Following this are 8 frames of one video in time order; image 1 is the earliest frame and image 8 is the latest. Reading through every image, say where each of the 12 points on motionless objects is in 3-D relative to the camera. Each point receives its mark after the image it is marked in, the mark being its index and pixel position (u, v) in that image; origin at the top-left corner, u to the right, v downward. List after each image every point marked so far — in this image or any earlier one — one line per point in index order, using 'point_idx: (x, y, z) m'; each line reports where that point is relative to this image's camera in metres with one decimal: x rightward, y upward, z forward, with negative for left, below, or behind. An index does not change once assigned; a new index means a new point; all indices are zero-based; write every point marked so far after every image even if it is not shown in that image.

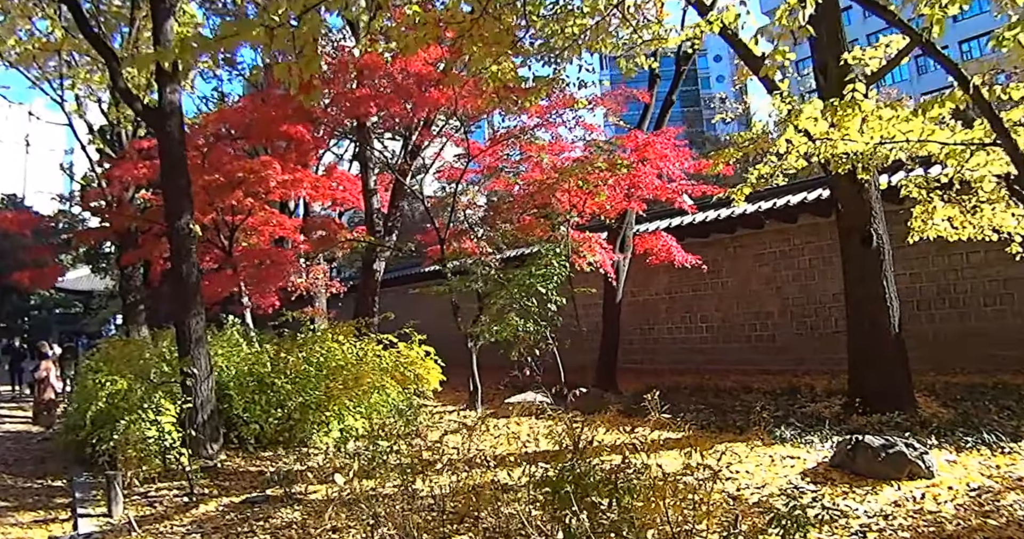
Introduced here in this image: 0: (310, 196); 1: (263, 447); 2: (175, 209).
0: (-2.4, +0.8, +9.5) m
1: (-1.9, -1.4, +6.2) m
2: (-2.4, +0.4, +5.9) m
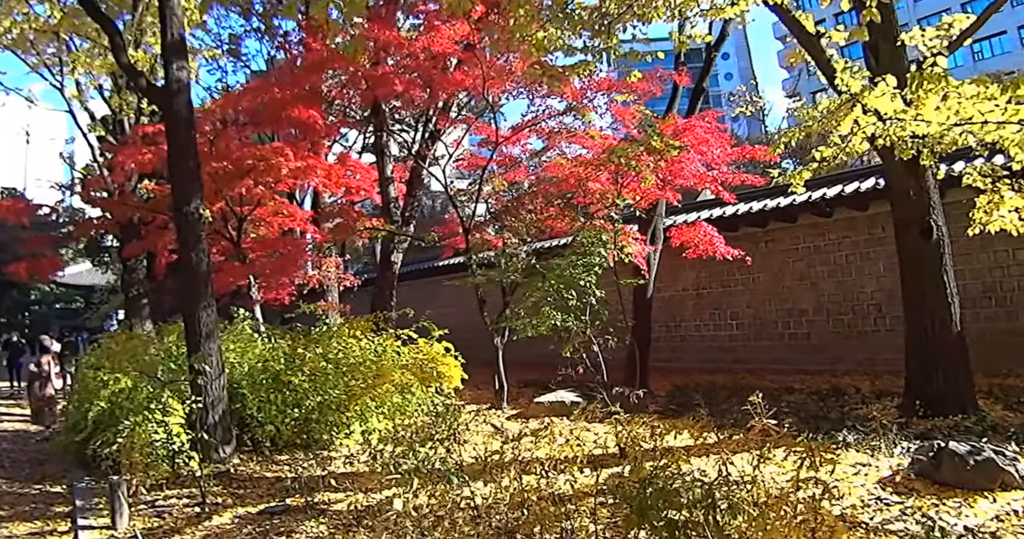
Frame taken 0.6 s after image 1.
0: (-2.1, +0.9, +9.1) m
1: (-1.6, -1.3, +5.7) m
2: (-2.2, +0.5, +5.4) m
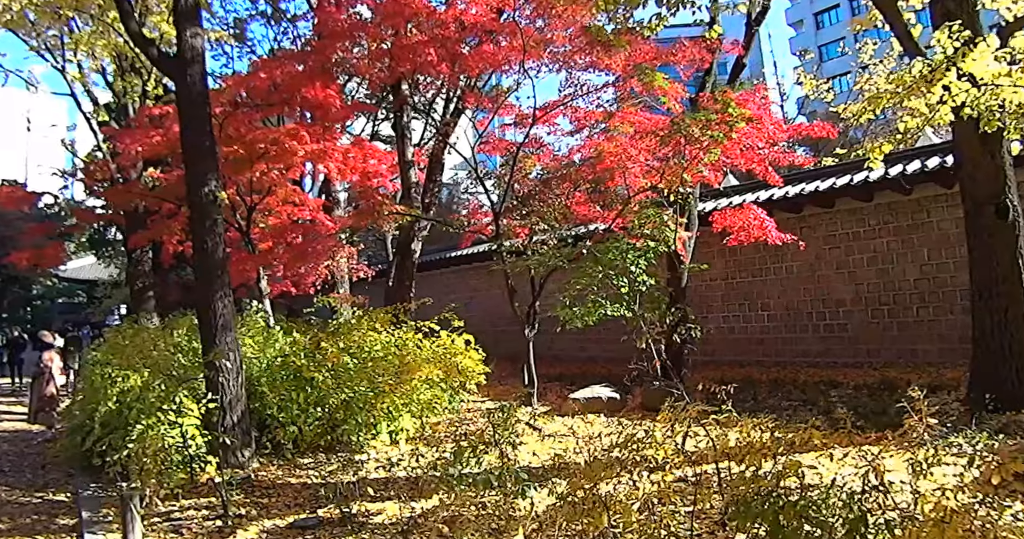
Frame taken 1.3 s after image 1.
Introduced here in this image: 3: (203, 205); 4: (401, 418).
0: (-1.8, +1.0, +8.6) m
1: (-1.3, -1.2, +5.3) m
2: (-1.9, +0.6, +4.9) m
3: (-1.8, +0.4, +4.9) m
4: (-0.7, -1.0, +5.5) m
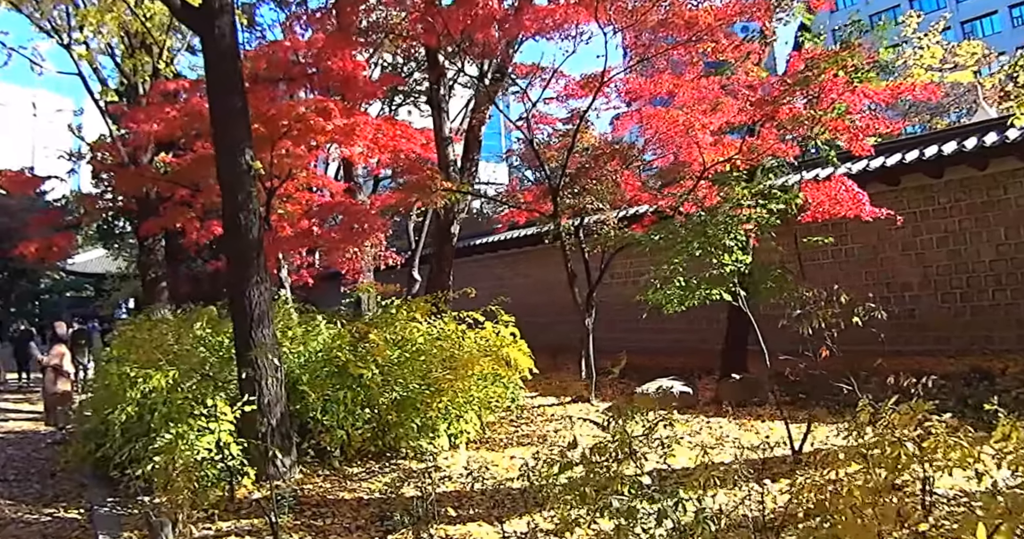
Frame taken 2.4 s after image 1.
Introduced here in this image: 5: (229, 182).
0: (-1.4, +1.2, +7.9) m
1: (-0.9, -1.1, +4.6) m
2: (-1.5, +0.7, +4.3) m
3: (-1.4, +0.5, +4.2) m
4: (-0.3, -0.9, +4.9) m
5: (-1.5, +0.5, +4.2) m
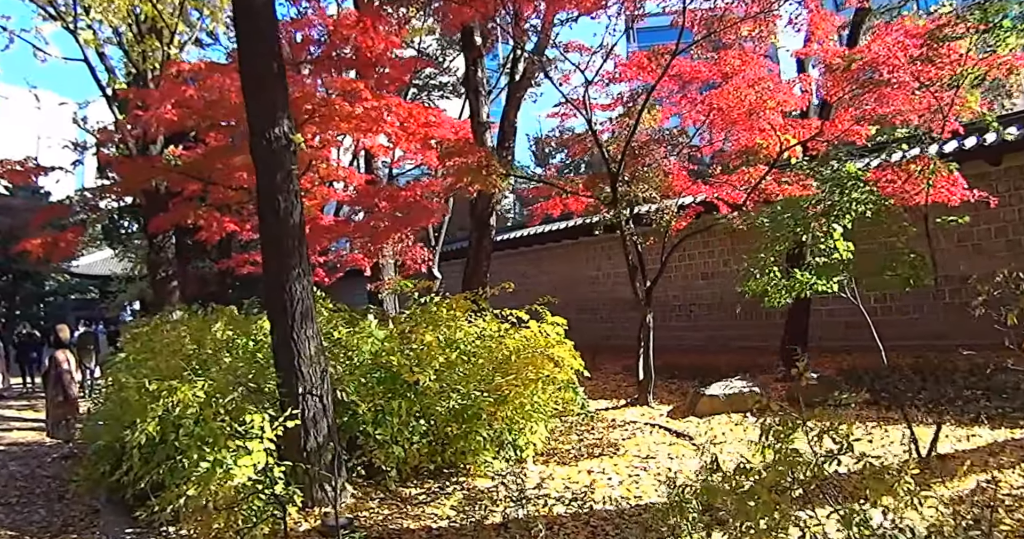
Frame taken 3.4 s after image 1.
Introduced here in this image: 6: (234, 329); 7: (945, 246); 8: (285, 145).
0: (-1.0, +1.2, +7.3) m
1: (-0.5, -1.0, +4.0) m
2: (-1.1, +0.7, +3.7) m
3: (-1.1, +0.5, +3.6) m
4: (+0.1, -0.8, +4.3) m
5: (-1.1, +0.5, +3.6) m
6: (-1.8, -0.4, +5.2) m
7: (+4.6, +0.3, +8.5) m
8: (-1.0, +0.6, +3.7) m
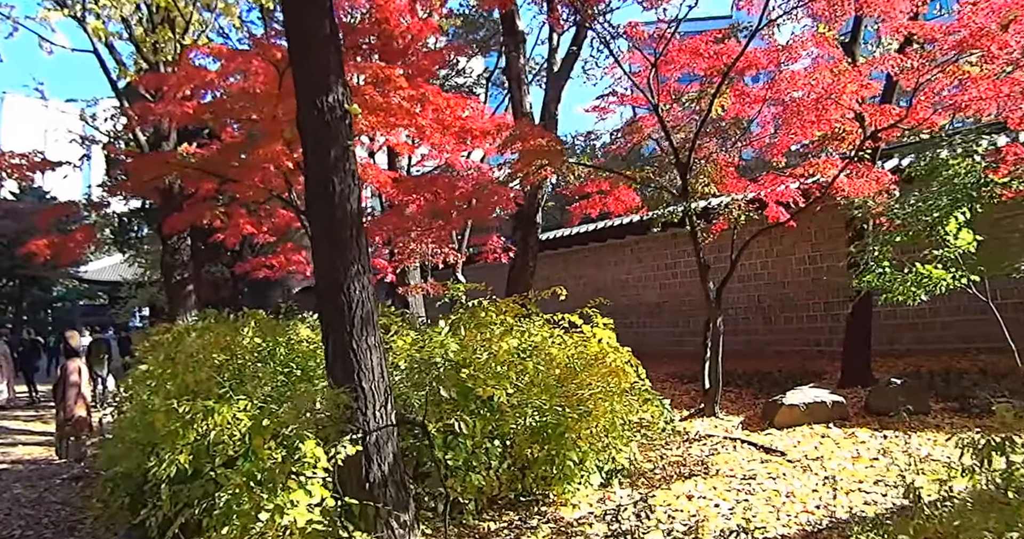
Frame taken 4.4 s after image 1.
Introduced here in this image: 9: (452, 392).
0: (-0.7, +1.2, +6.8) m
1: (-0.2, -1.0, +3.5) m
2: (-0.8, +0.8, +3.2) m
3: (-0.7, +0.5, +3.1) m
4: (+0.5, -0.8, +3.7) m
5: (-0.7, +0.5, +3.1) m
6: (-1.4, -0.4, +4.6) m
7: (+5.0, +0.3, +8.0) m
8: (-0.7, +0.6, +3.1) m
9: (-0.3, -0.5, +3.5) m
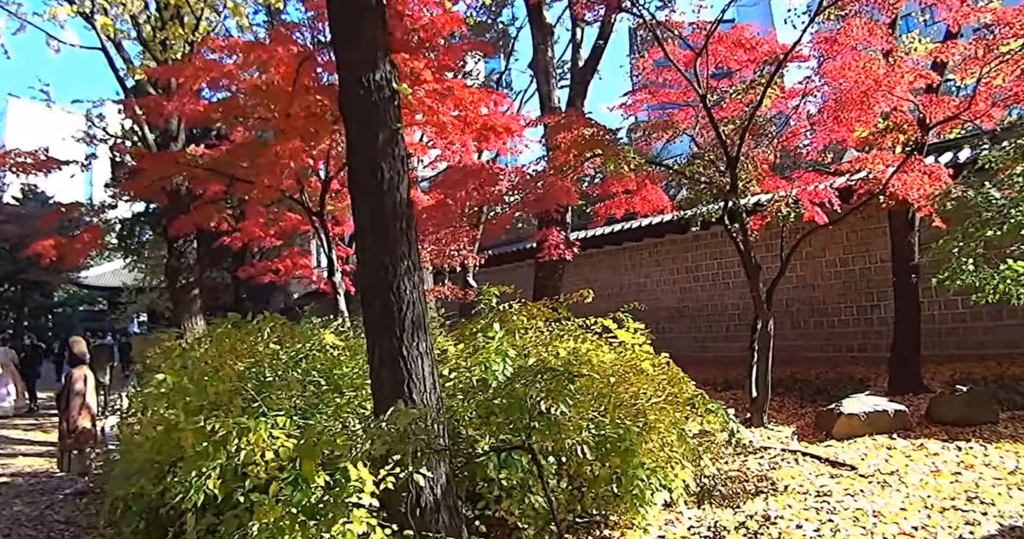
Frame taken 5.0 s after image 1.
0: (-0.4, +1.2, +6.5) m
1: (+0.1, -1.0, +3.1) m
2: (-0.5, +0.8, +2.8) m
3: (-0.5, +0.6, +2.8) m
4: (+0.7, -0.8, +3.4) m
5: (-0.5, +0.5, +2.8) m
6: (-1.2, -0.4, +4.3) m
7: (+5.2, +0.3, +7.7) m
8: (-0.4, +0.6, +2.8) m
9: (0.0, -0.5, +3.2) m
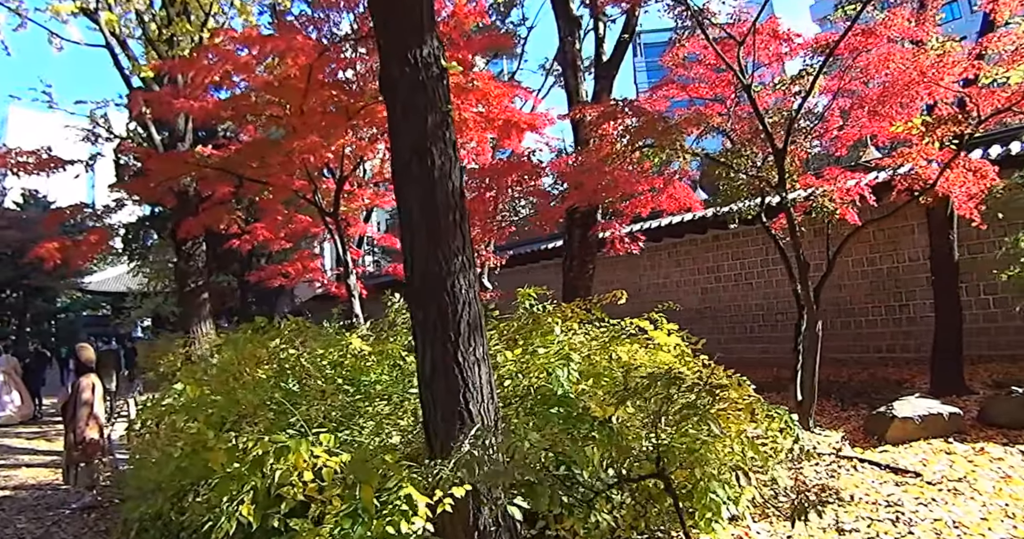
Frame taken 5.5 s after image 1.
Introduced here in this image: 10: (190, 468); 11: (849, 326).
0: (-0.2, +1.2, +6.2) m
1: (+0.3, -1.0, +2.9) m
2: (-0.3, +0.8, +2.6) m
3: (-0.3, +0.6, +2.5) m
4: (+0.9, -0.8, +3.1) m
5: (-0.3, +0.5, +2.5) m
6: (-1.0, -0.4, +4.0) m
7: (+5.4, +0.3, +7.4) m
8: (-0.2, +0.6, +2.6) m
9: (+0.2, -0.5, +2.9) m
10: (-1.2, -0.7, +3.1) m
11: (+3.6, -0.6, +8.6) m
